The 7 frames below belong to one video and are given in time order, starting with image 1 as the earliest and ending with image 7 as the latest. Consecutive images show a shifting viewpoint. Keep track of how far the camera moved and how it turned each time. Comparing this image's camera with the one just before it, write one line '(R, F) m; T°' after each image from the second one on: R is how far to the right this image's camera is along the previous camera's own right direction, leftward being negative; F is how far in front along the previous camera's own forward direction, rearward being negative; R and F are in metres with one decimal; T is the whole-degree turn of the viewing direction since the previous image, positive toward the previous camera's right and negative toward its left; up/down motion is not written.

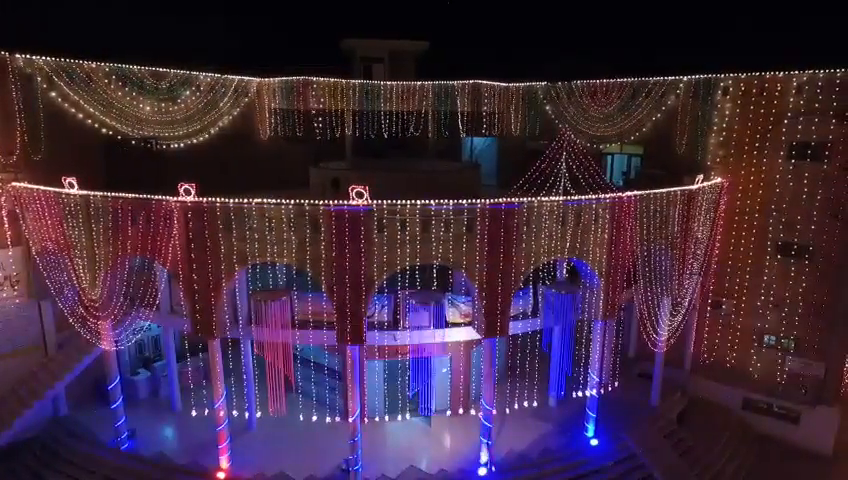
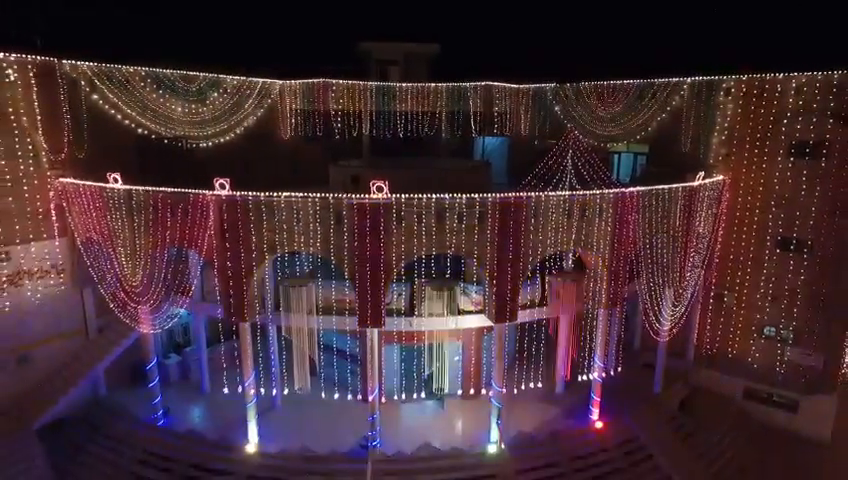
(-0.1, -1.0) m; -1°
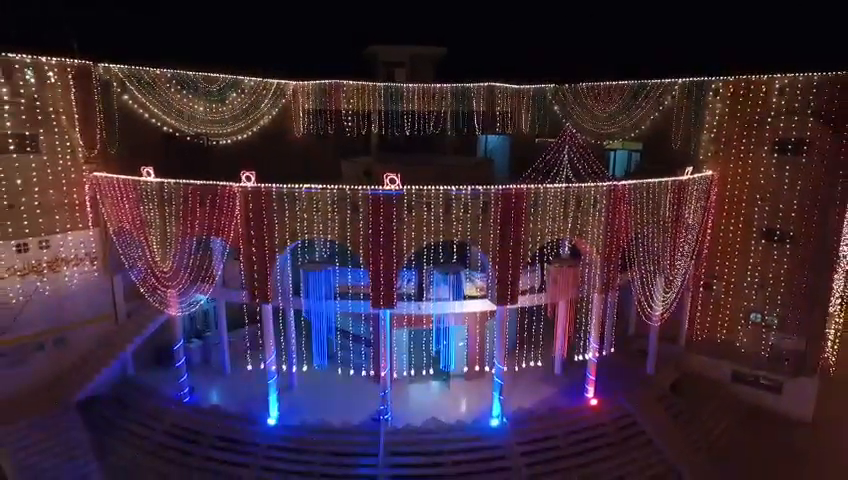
(-0.2, -1.2) m; 0°
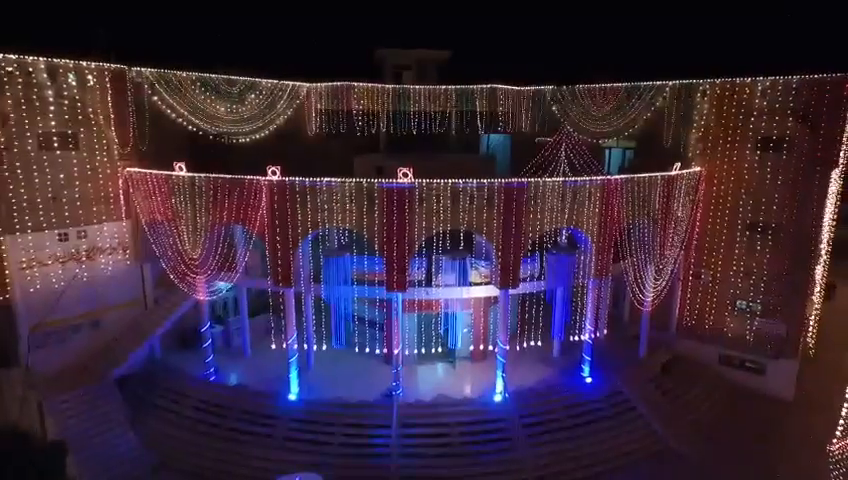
(-0.3, -1.3) m; 0°
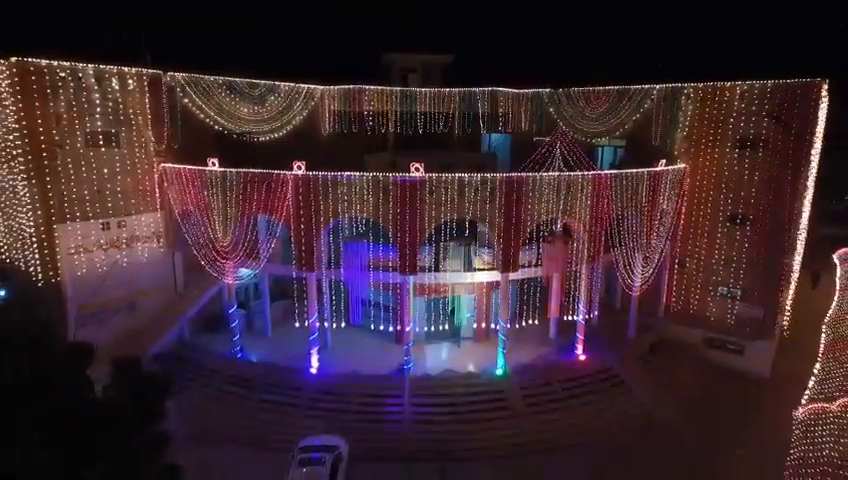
(-0.3, -1.8) m; 0°
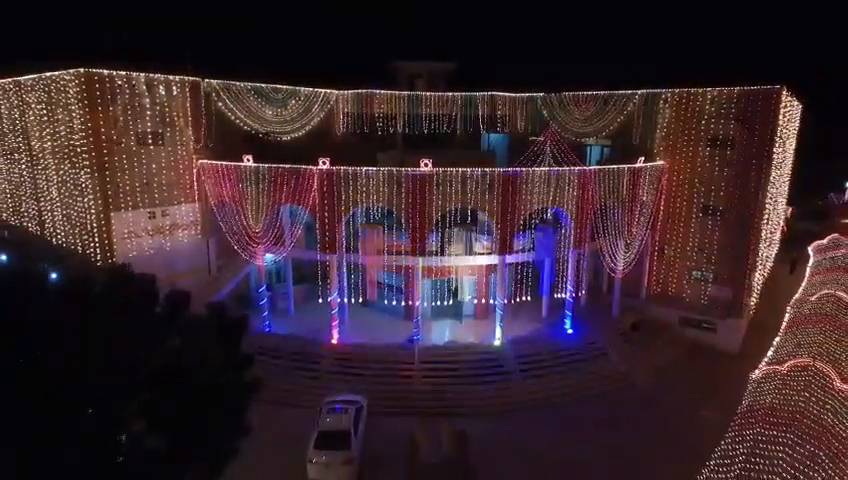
(-0.3, -2.6) m; 0°
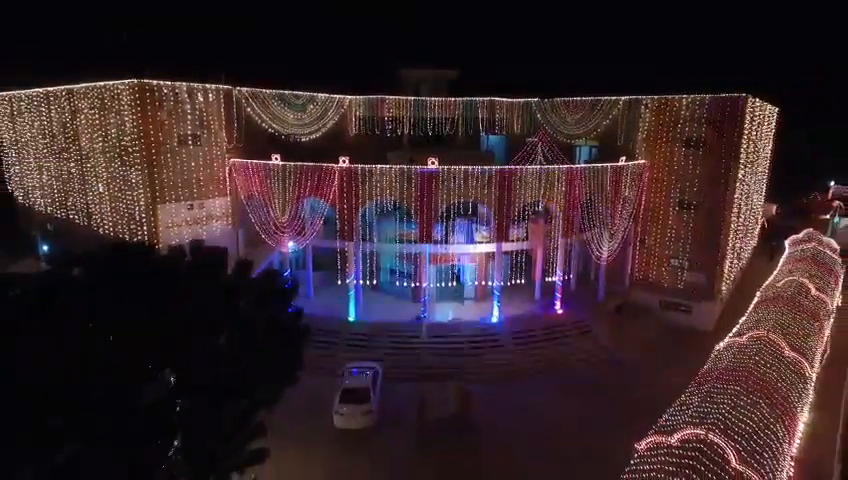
(-0.3, -2.8) m; 0°
